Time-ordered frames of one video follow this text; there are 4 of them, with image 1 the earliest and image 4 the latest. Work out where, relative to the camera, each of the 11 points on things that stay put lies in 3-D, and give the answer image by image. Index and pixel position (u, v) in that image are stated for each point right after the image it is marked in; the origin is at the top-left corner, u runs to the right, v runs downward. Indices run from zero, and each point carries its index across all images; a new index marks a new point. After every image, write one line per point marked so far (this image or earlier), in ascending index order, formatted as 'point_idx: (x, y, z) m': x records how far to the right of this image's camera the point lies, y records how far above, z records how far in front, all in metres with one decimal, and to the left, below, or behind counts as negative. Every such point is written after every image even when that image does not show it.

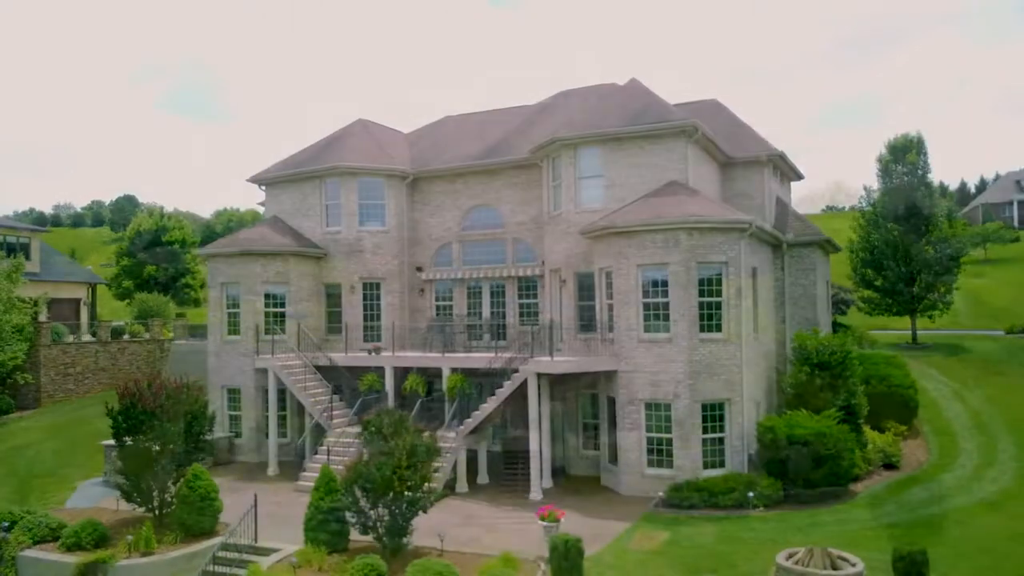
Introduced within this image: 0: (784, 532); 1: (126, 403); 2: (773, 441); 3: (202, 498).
0: (+6.0, -5.4, +16.8) m
1: (-9.0, -2.7, +17.8) m
2: (+6.7, -3.9, +19.4) m
3: (-7.1, -4.8, +17.4) m
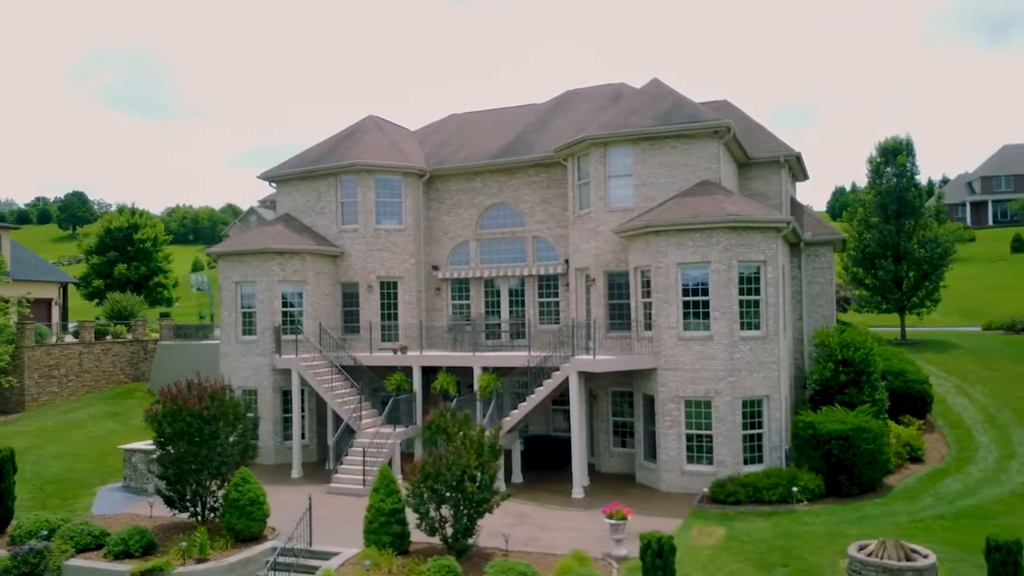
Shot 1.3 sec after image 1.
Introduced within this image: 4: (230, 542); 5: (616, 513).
0: (+7.3, -5.3, +17.1) m
1: (-7.7, -2.7, +17.3) m
2: (+7.9, -3.8, +19.8) m
3: (-5.9, -4.8, +17.0) m
4: (-6.2, -5.6, +16.7) m
5: (+2.1, -4.6, +15.5) m
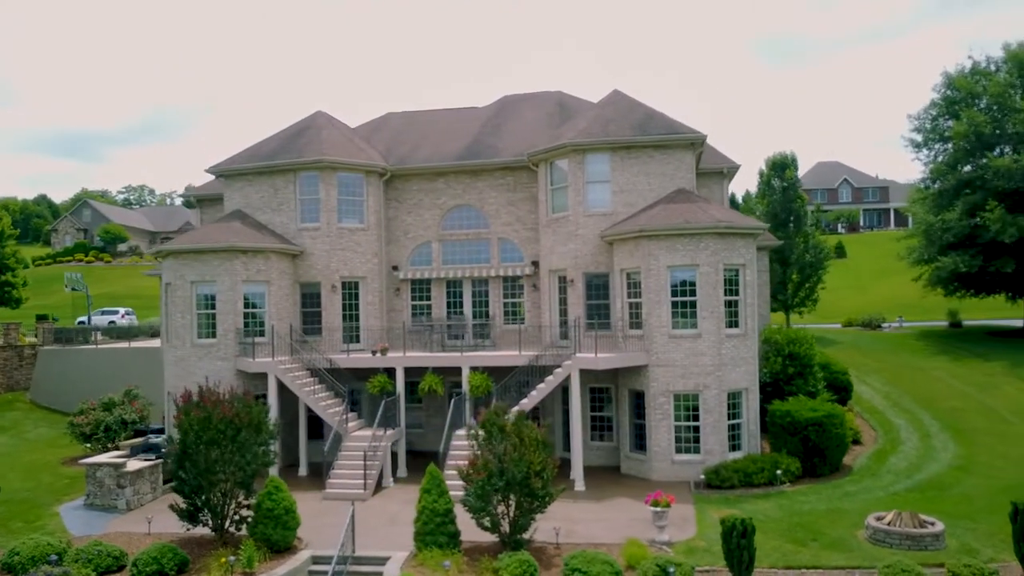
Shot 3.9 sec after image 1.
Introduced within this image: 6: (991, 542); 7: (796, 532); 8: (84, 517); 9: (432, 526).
0: (+8.0, -5.4, +19.1) m
1: (-6.8, -2.7, +16.3) m
2: (+8.0, -3.9, +21.8) m
3: (-4.9, -4.8, +16.3) m
4: (-5.2, -5.6, +16.0) m
5: (+3.2, -4.6, +16.4) m
6: (+9.8, -5.2, +15.5) m
7: (+6.2, -5.4, +16.7) m
8: (-11.0, -5.9, +19.6) m
9: (-1.7, -4.9, +15.7) m
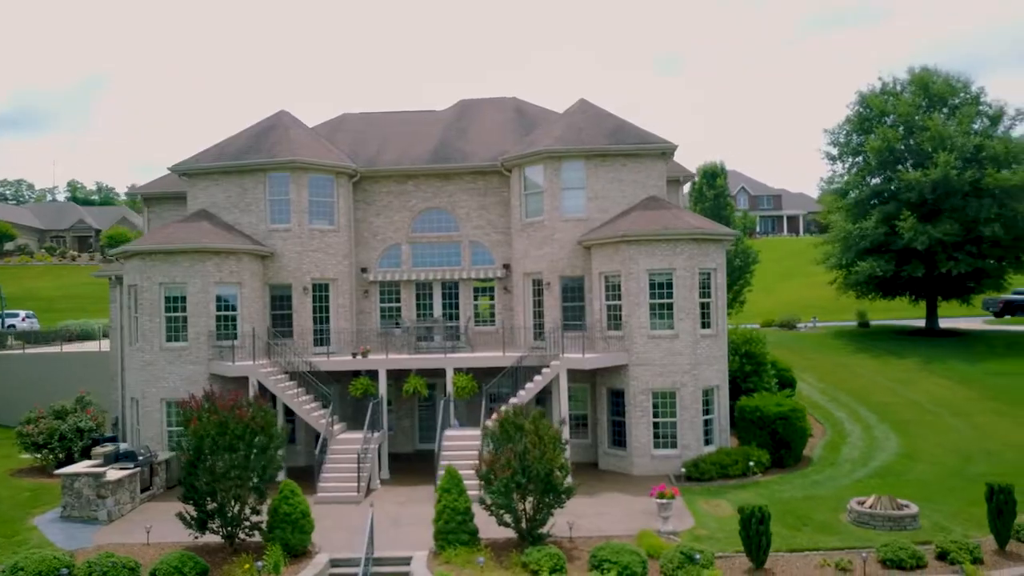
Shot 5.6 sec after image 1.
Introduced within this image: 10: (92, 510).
0: (+7.9, -5.5, +20.6) m
1: (-6.4, -2.7, +15.9) m
2: (+7.6, -4.0, +23.3) m
3: (-4.5, -4.8, +16.2) m
4: (-4.7, -5.7, +15.9) m
5: (+3.5, -4.7, +17.4) m
6: (+10.2, -5.3, +17.3) m
7: (+6.5, -5.5, +18.1) m
8: (-11.0, -5.9, +18.7) m
9: (-1.2, -5.0, +16.0) m
10: (-10.7, -5.7, +19.3) m
